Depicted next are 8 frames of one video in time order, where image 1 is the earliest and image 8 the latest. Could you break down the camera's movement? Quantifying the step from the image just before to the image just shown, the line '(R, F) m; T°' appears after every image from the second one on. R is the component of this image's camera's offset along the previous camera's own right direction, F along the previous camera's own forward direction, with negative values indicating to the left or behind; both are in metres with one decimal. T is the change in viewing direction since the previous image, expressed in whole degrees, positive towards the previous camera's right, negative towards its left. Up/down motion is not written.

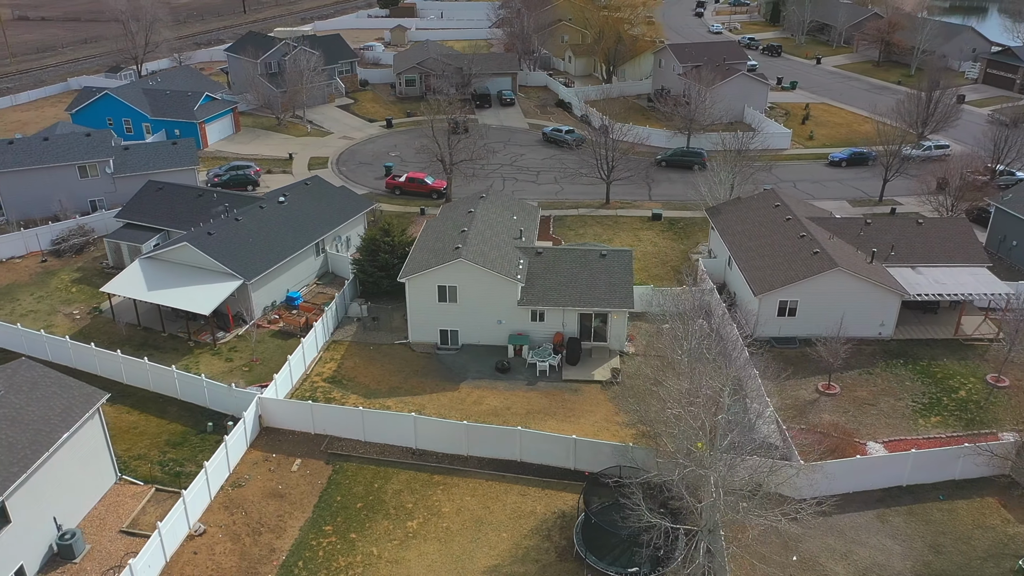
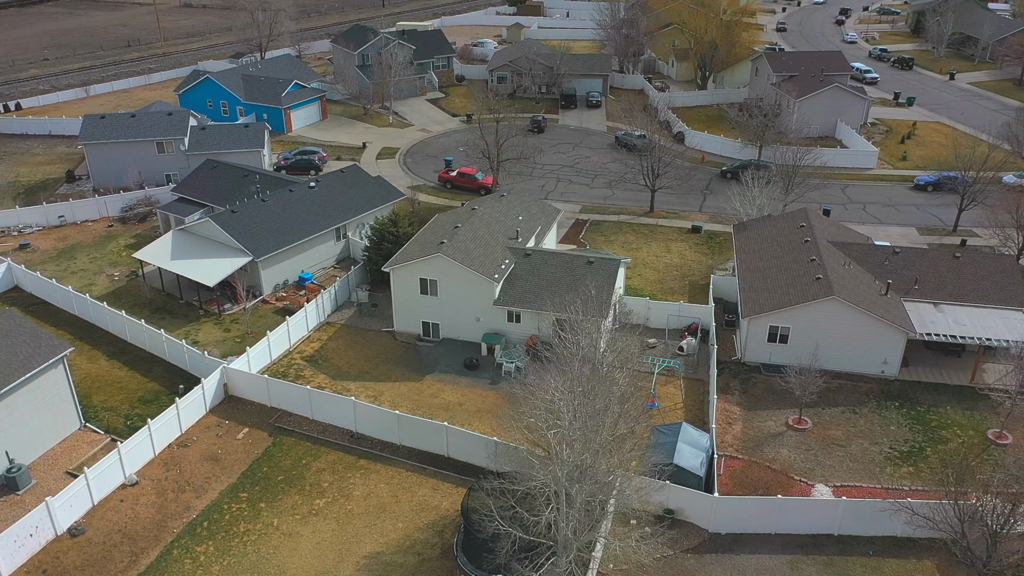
(+6.3, +0.4) m; -10°
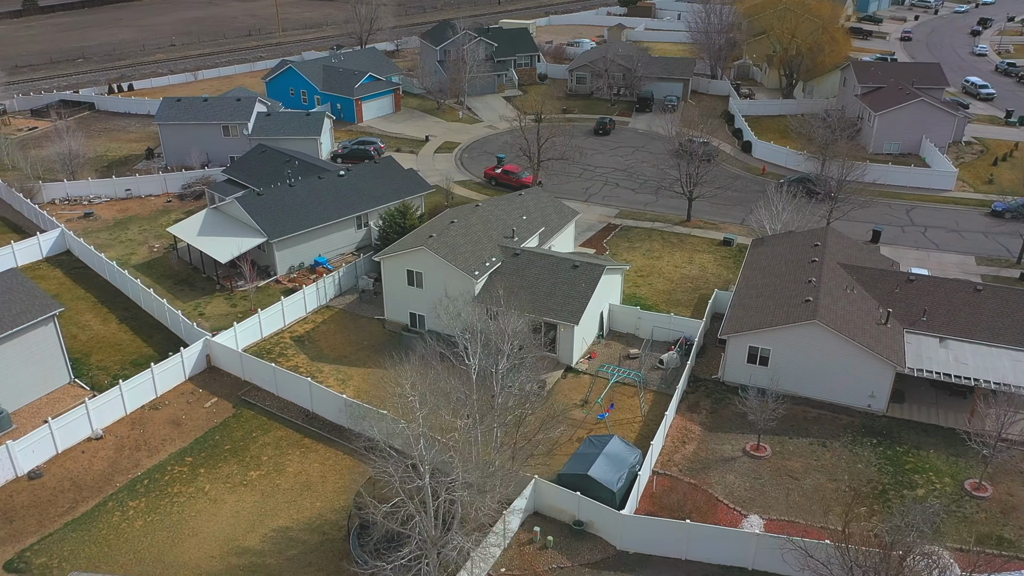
(+5.6, +0.4) m; -9°
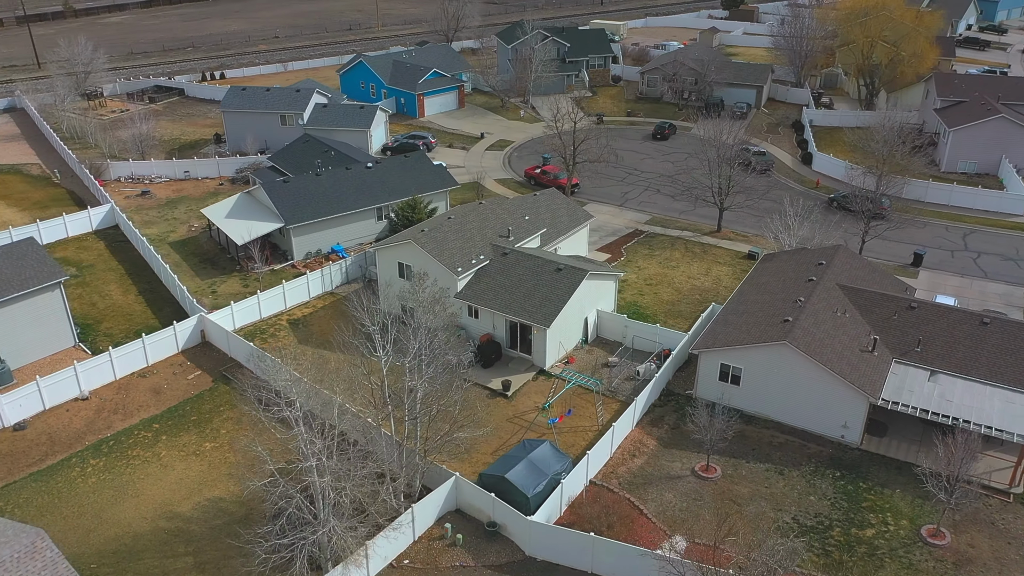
(+5.0, +0.3) m; -8°
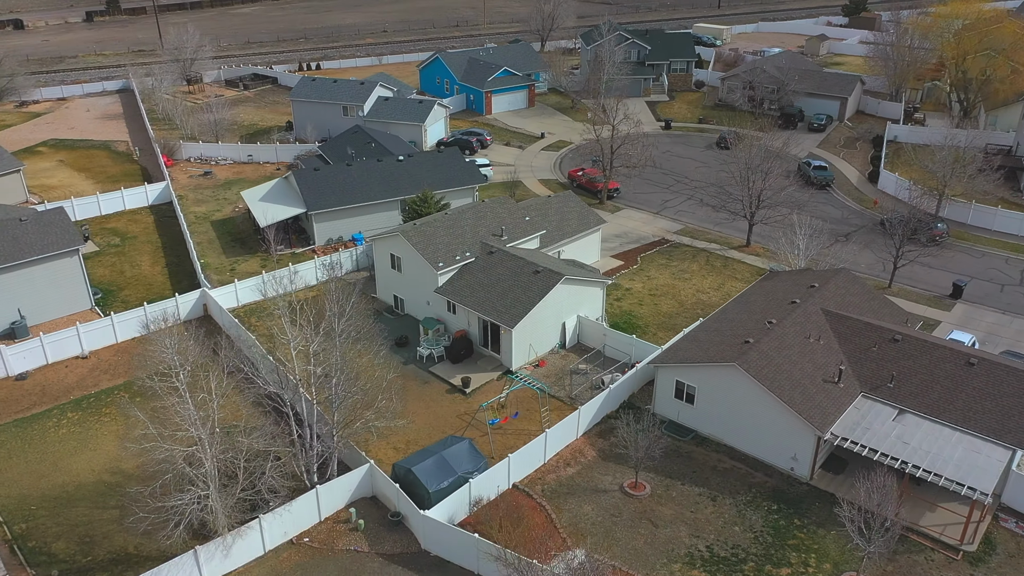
(+5.7, +0.3) m; -9°
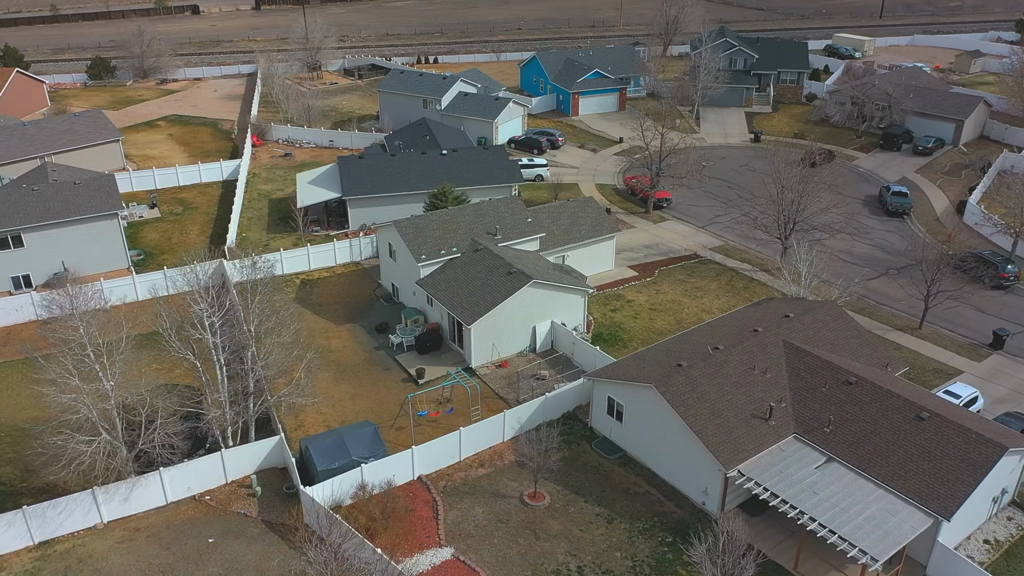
(+7.2, +0.6) m; -12°
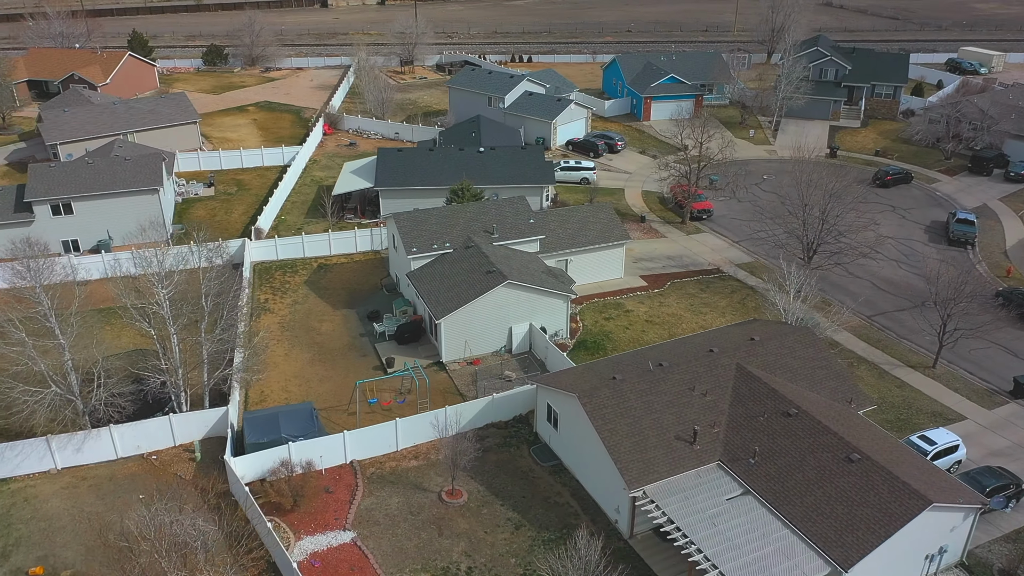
(+5.8, +0.4) m; -9°
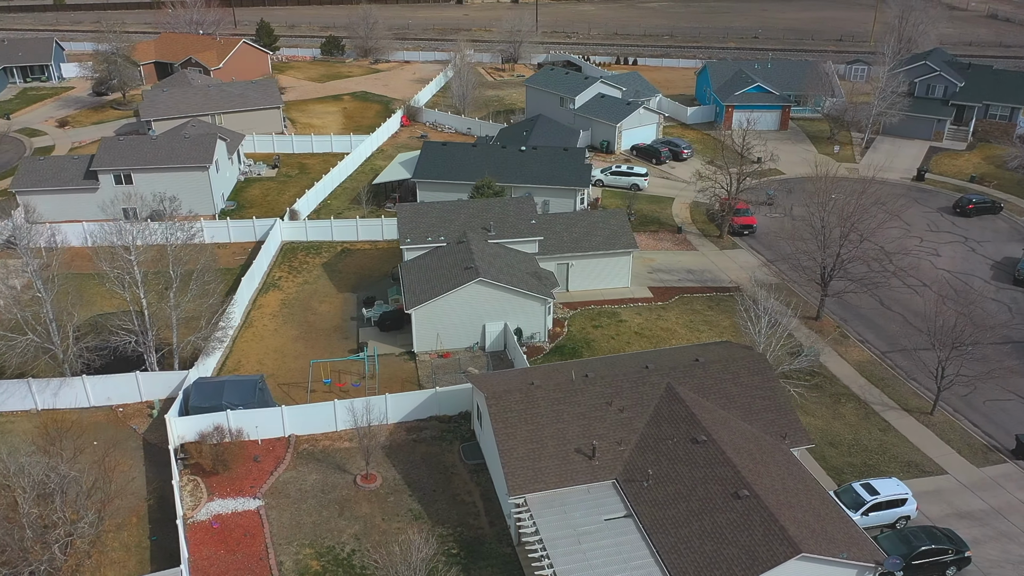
(+6.5, +0.6) m; -10°
